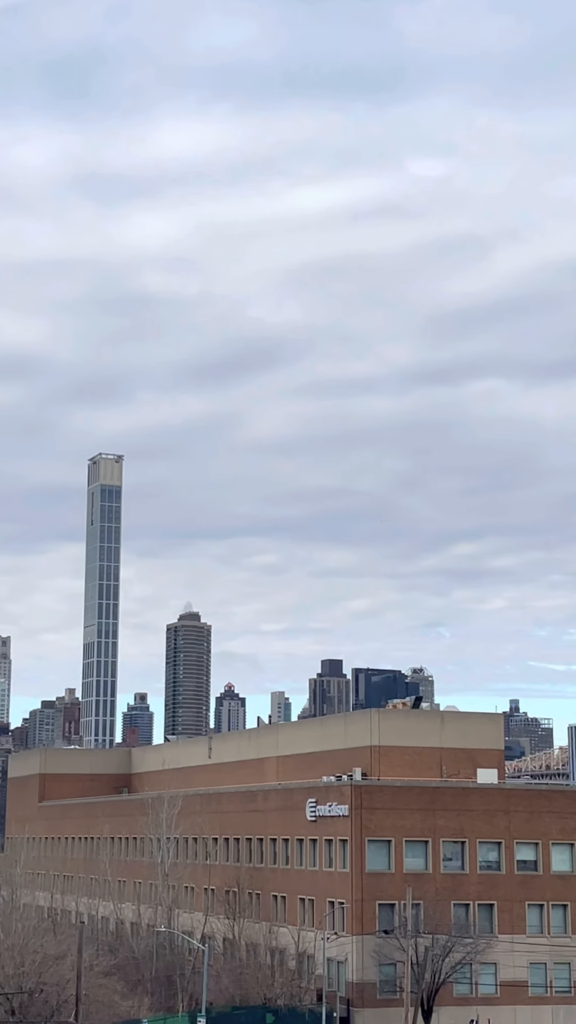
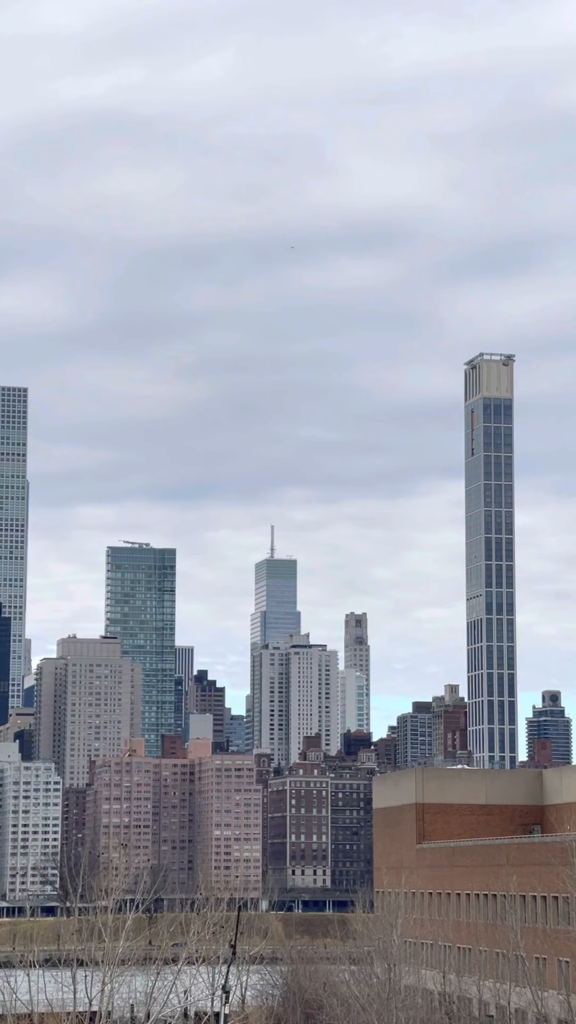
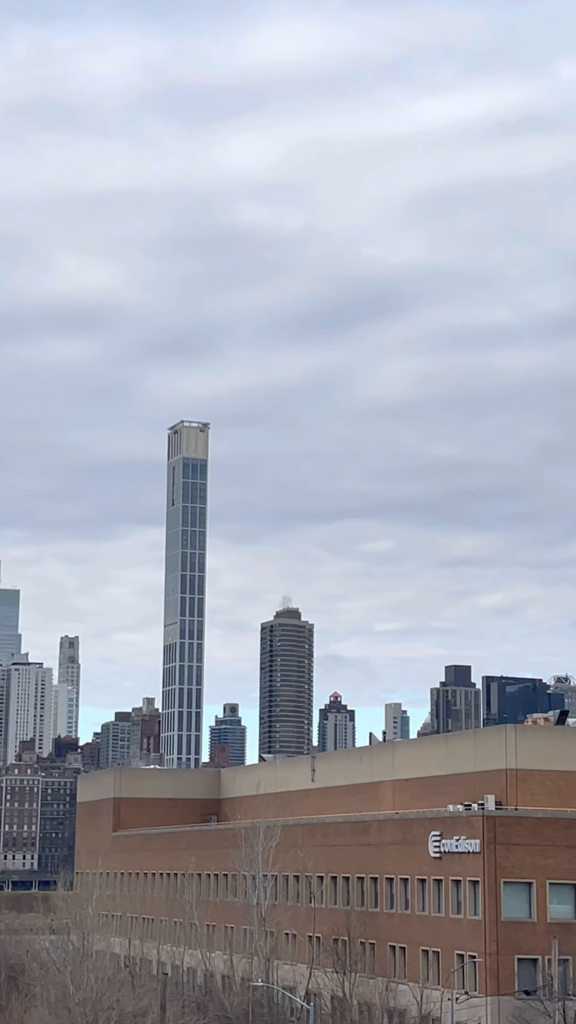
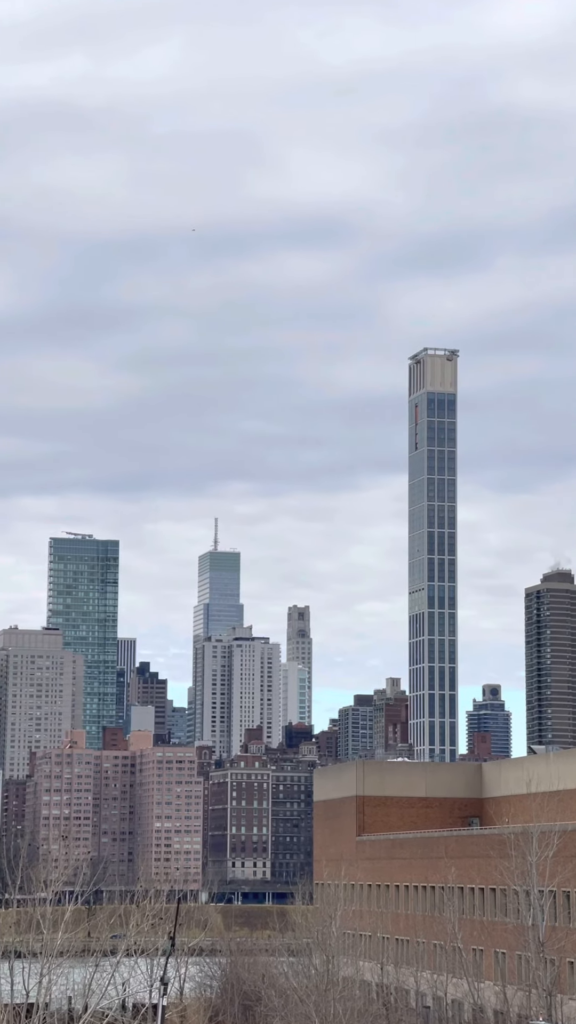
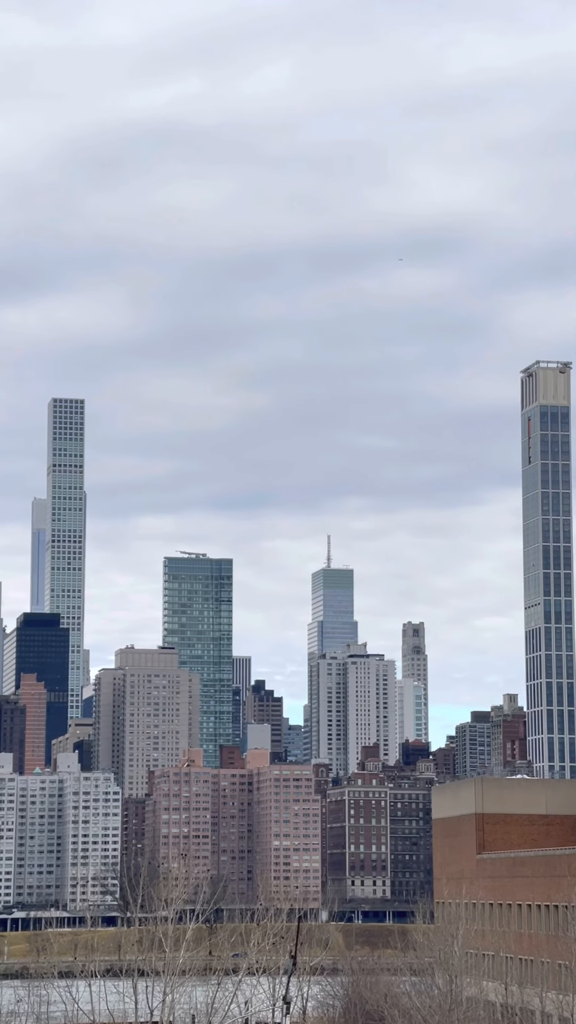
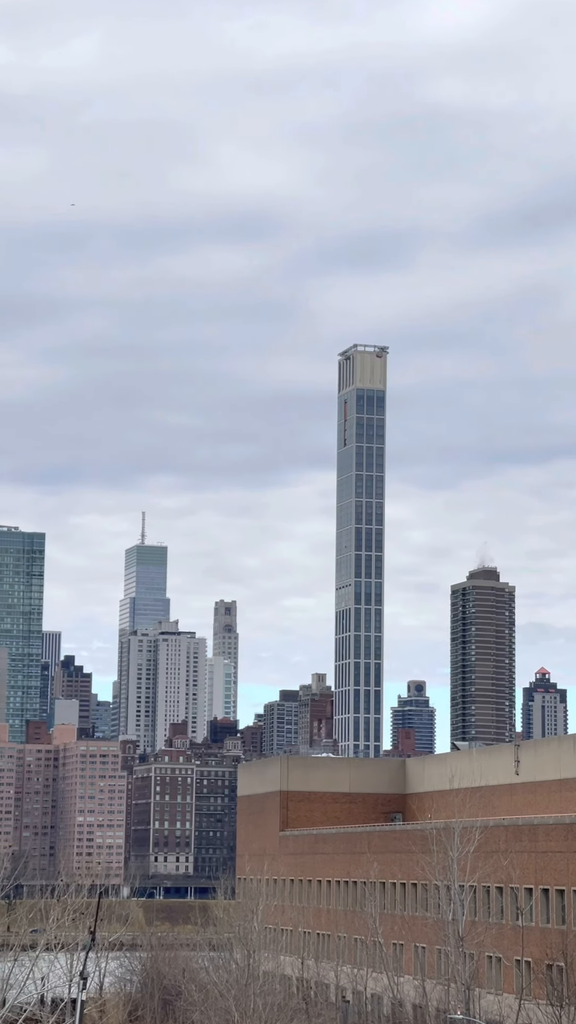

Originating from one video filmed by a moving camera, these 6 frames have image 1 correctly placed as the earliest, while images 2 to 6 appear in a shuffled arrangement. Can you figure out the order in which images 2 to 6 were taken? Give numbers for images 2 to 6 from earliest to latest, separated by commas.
3, 6, 4, 2, 5
